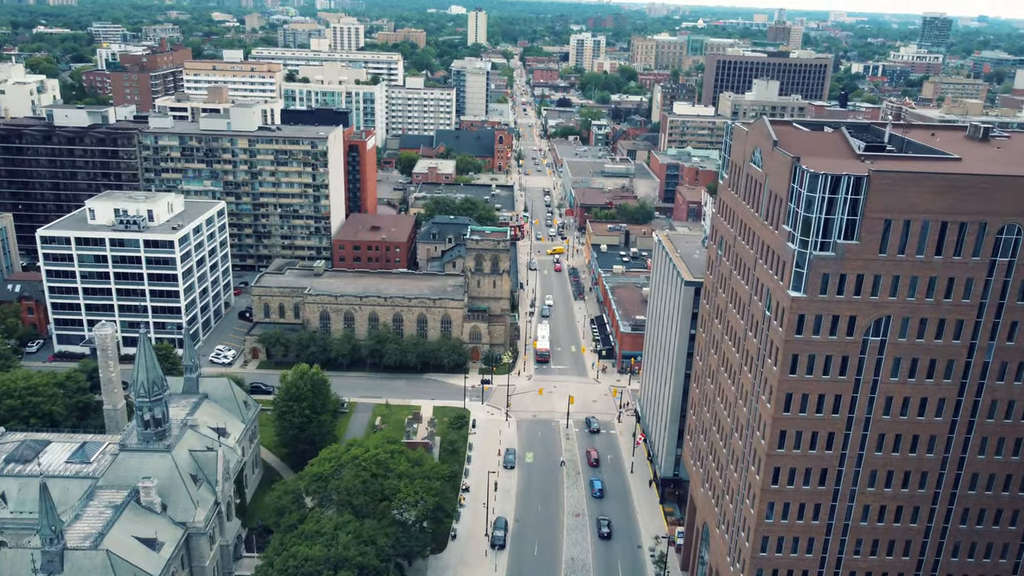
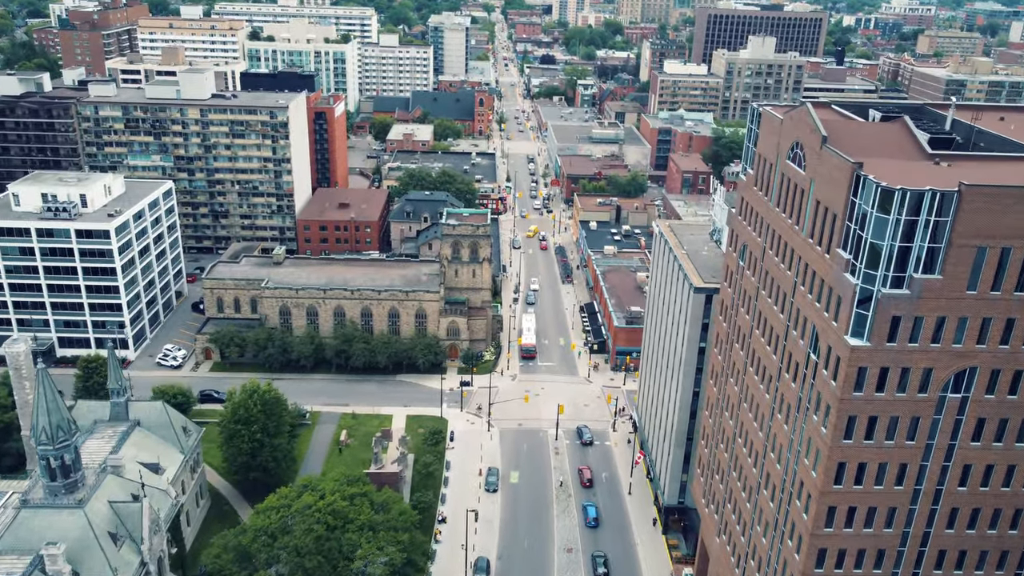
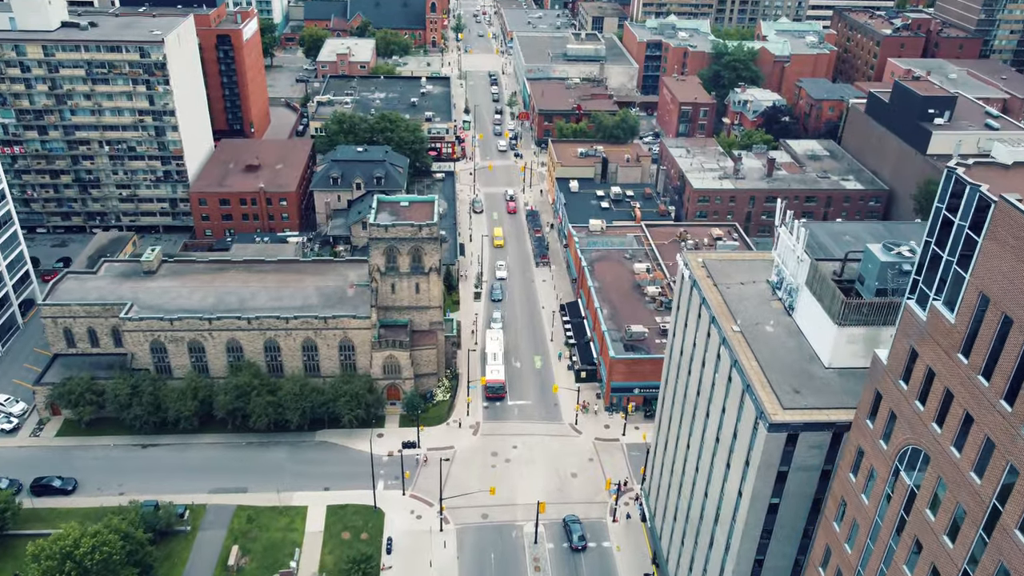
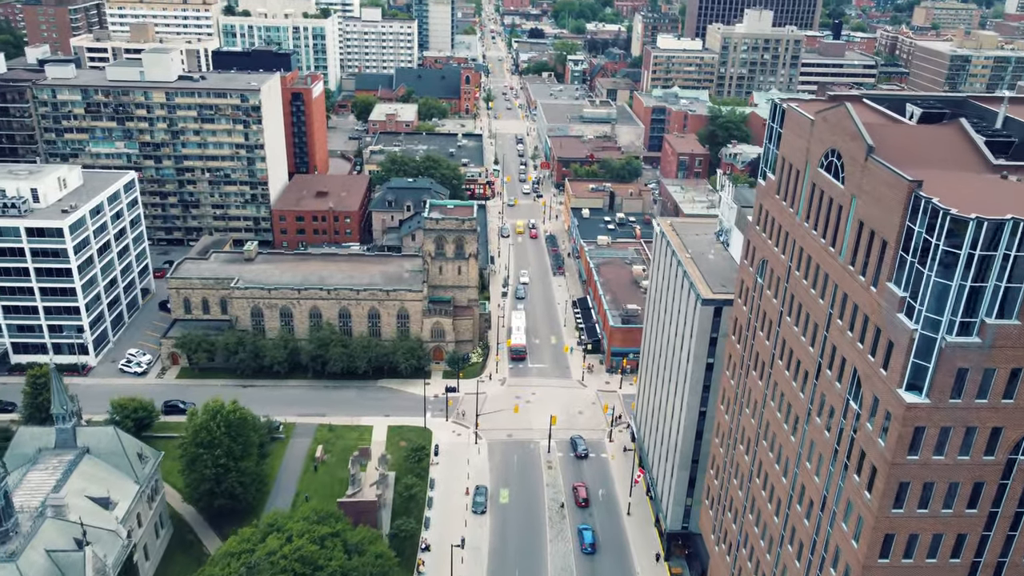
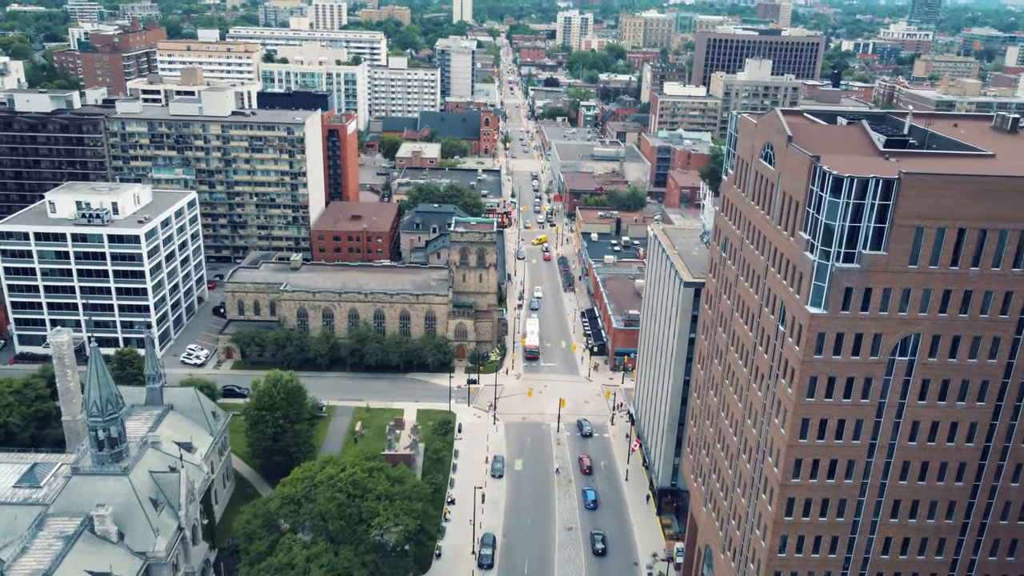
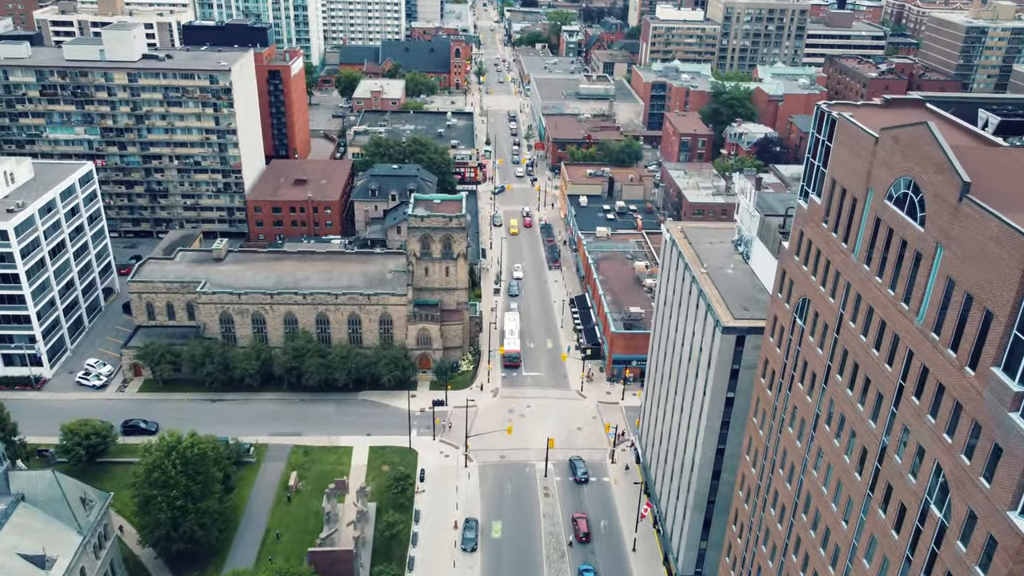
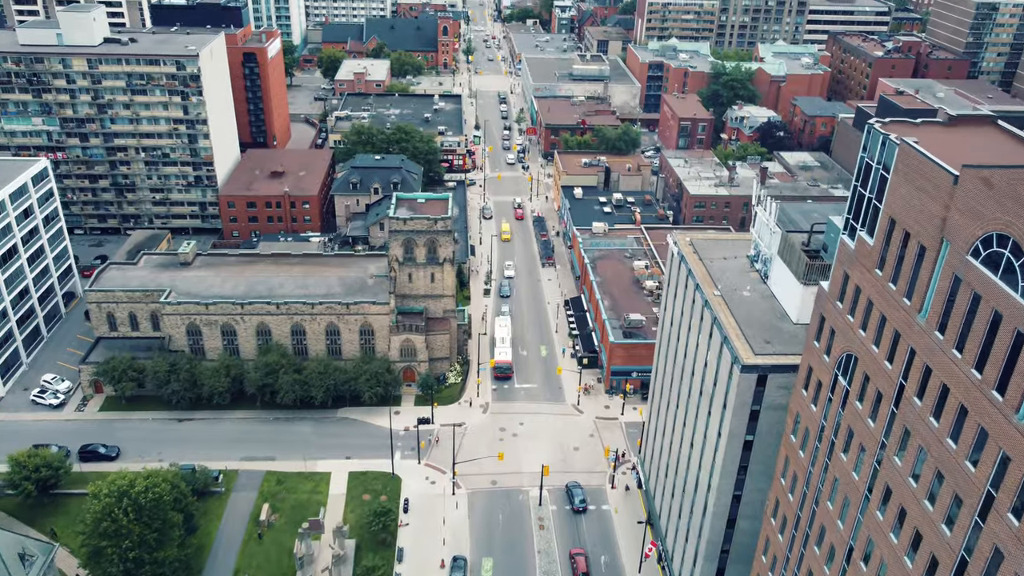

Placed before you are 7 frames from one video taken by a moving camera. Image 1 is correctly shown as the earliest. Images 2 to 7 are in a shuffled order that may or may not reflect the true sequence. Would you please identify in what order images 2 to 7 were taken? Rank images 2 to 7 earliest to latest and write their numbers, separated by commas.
5, 2, 4, 6, 7, 3
